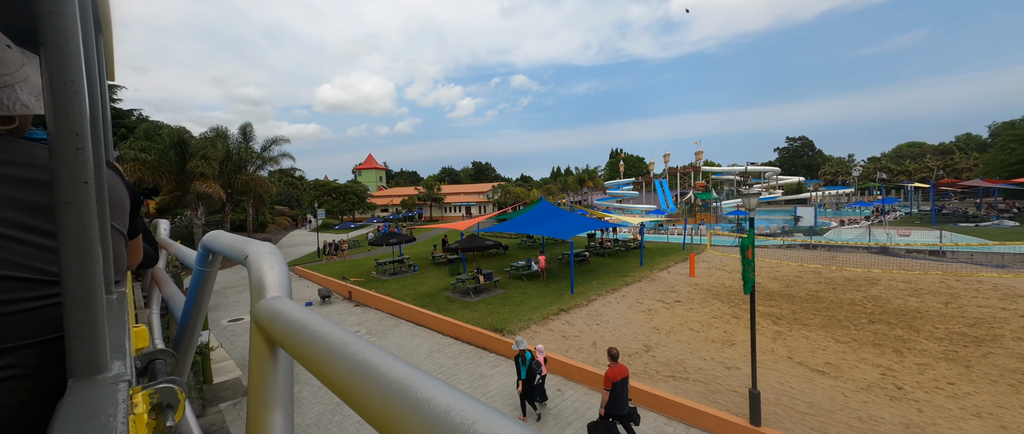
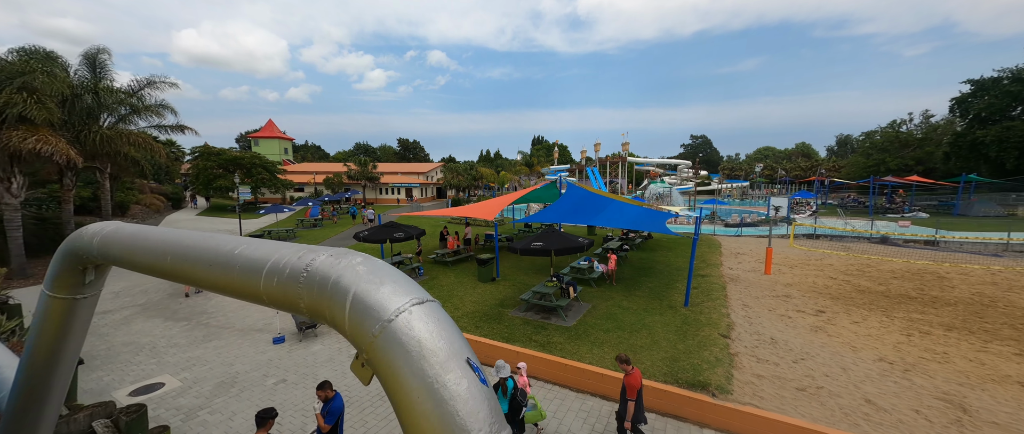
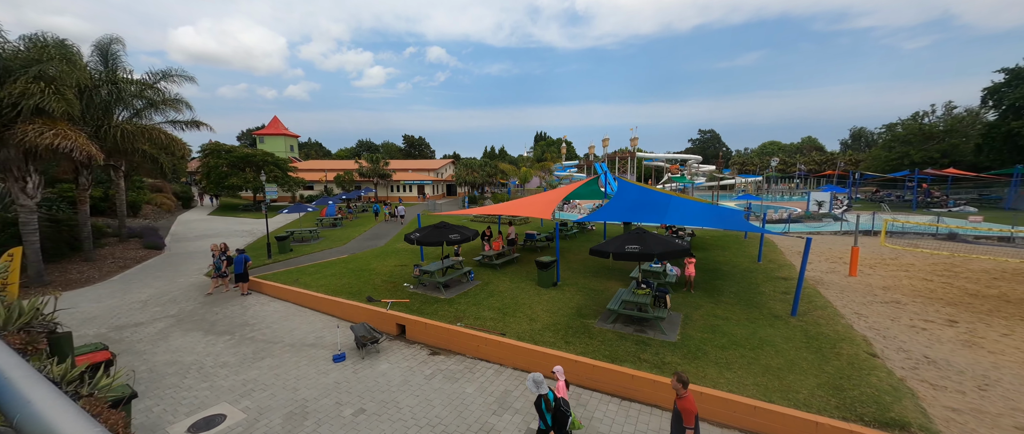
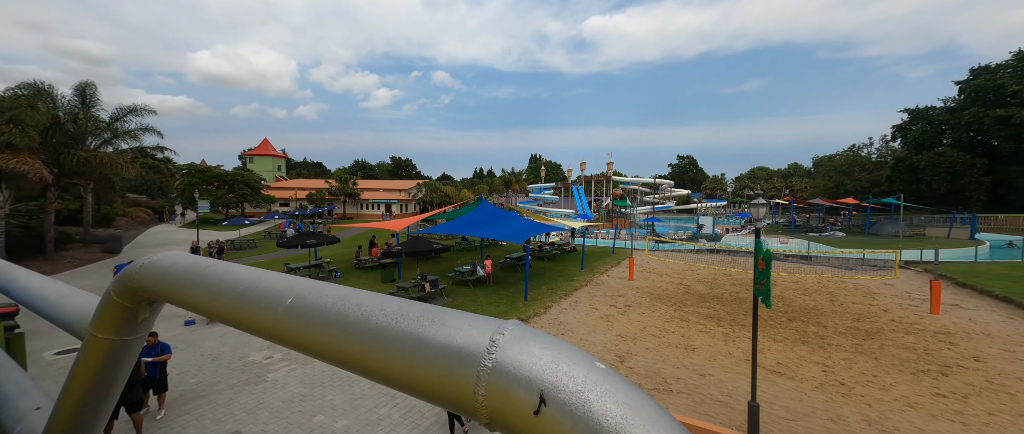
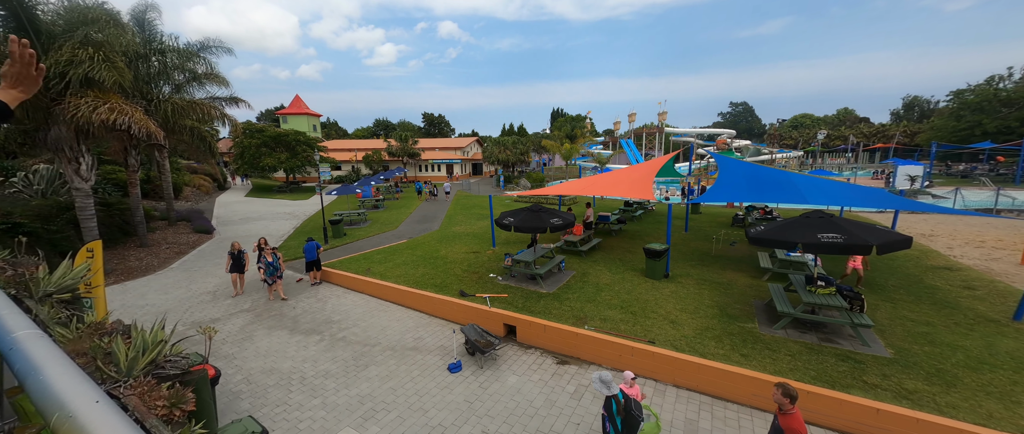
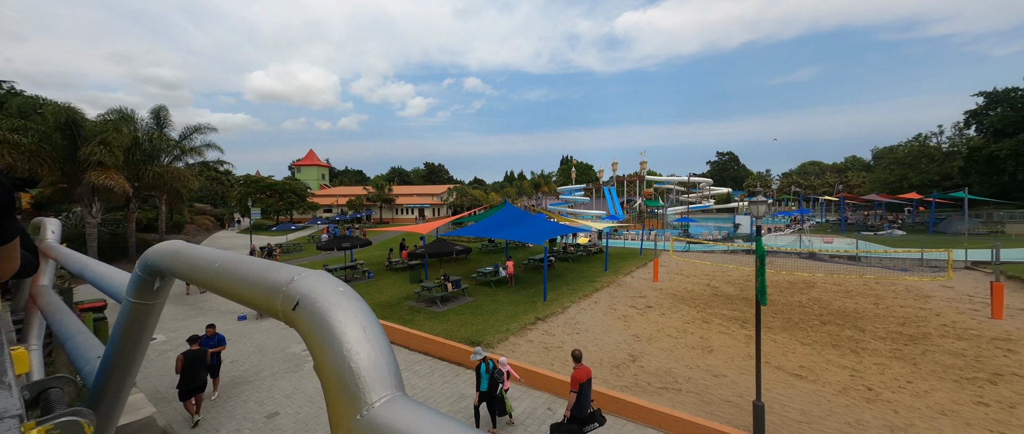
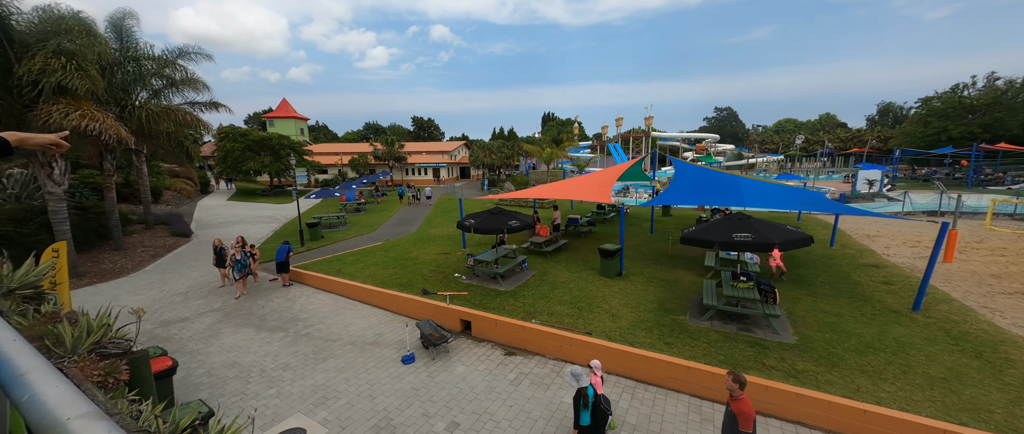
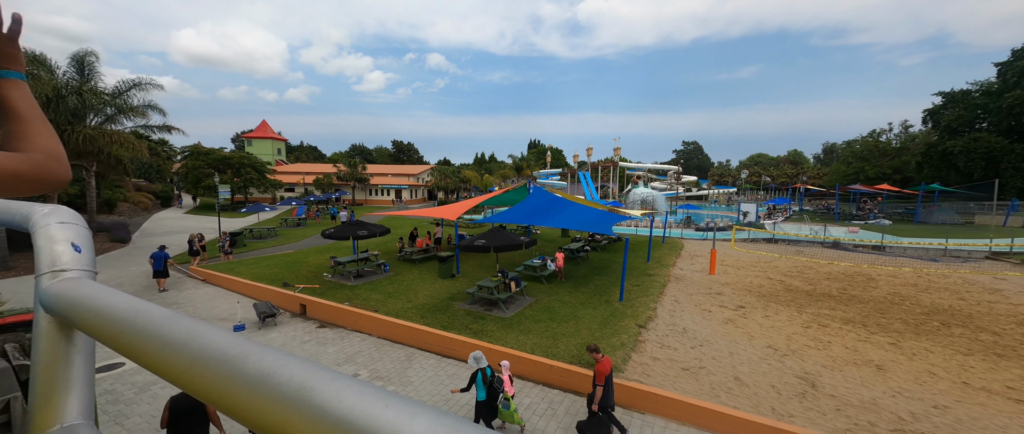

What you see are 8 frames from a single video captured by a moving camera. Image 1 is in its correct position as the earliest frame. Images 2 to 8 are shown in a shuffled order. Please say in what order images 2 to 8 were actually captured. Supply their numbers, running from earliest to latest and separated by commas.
6, 4, 8, 2, 3, 7, 5
